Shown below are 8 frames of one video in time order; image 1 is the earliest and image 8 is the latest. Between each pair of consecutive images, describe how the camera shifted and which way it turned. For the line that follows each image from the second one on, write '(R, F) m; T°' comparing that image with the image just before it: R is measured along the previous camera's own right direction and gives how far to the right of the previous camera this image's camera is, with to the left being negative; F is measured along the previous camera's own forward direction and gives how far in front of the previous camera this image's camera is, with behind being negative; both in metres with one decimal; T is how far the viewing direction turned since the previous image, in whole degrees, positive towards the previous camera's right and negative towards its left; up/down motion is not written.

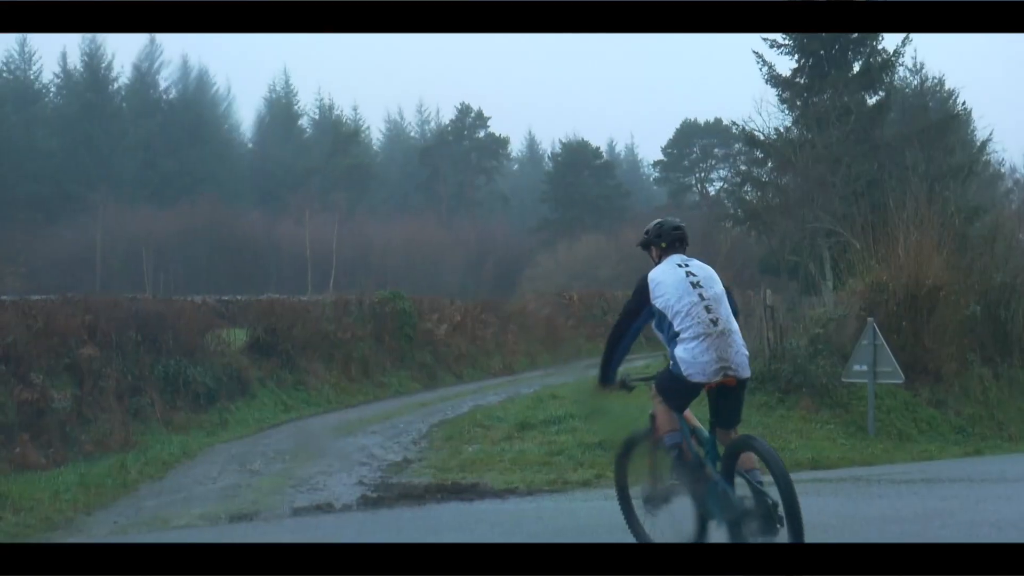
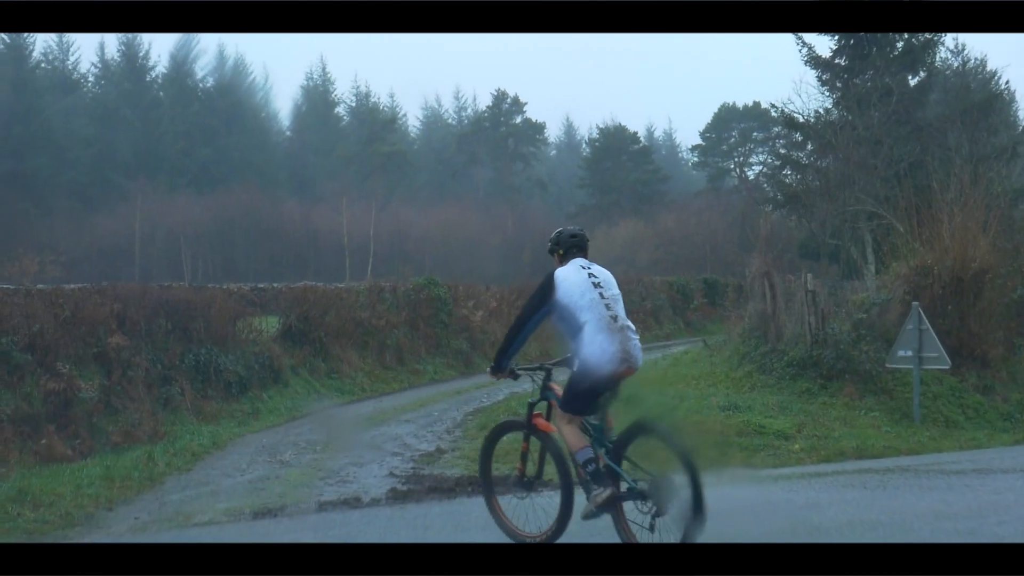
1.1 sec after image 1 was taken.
(-0.3, +0.5) m; 0°
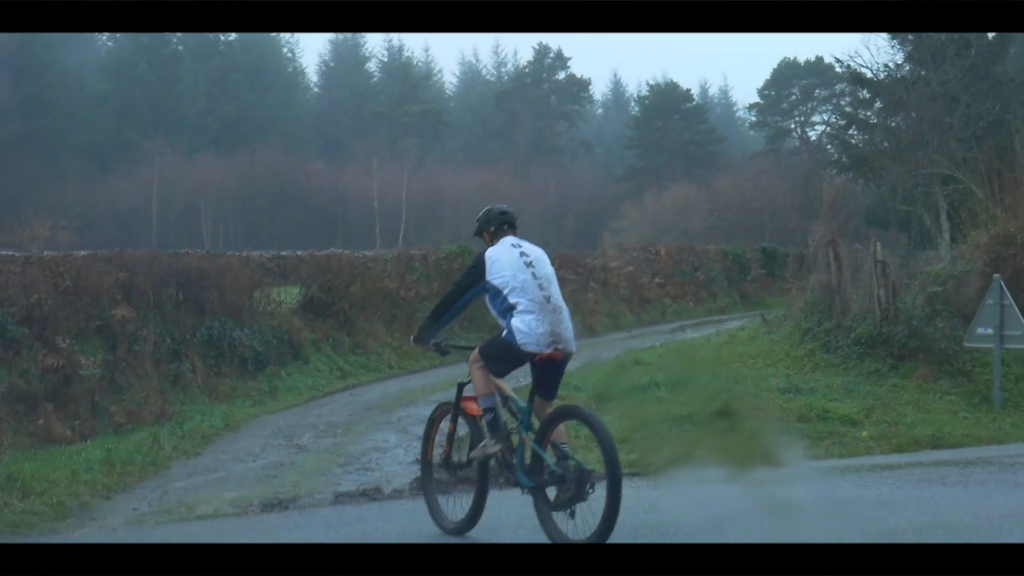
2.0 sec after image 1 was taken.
(0.0, +1.3) m; -1°
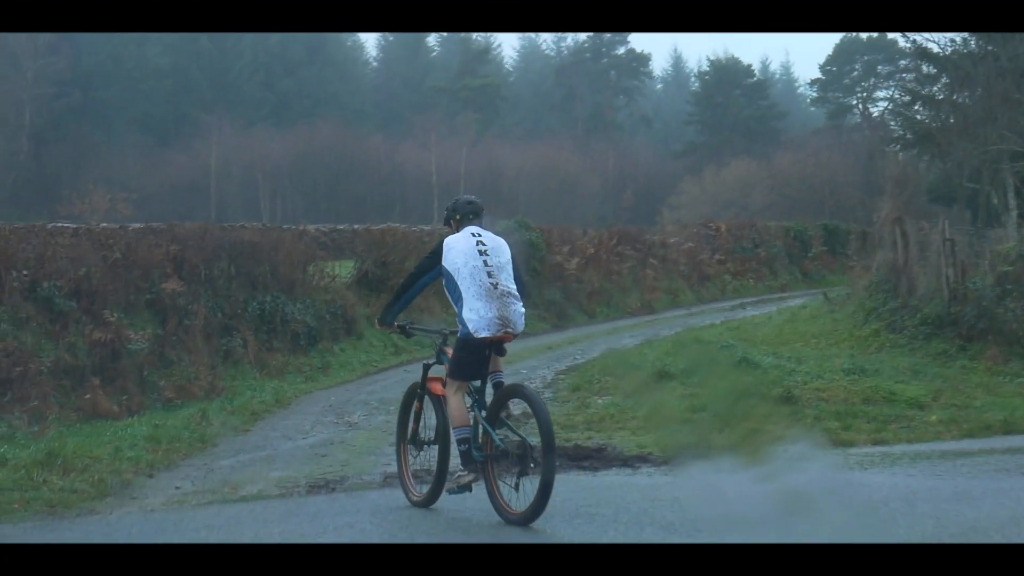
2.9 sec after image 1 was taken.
(+0.3, +0.1) m; -3°
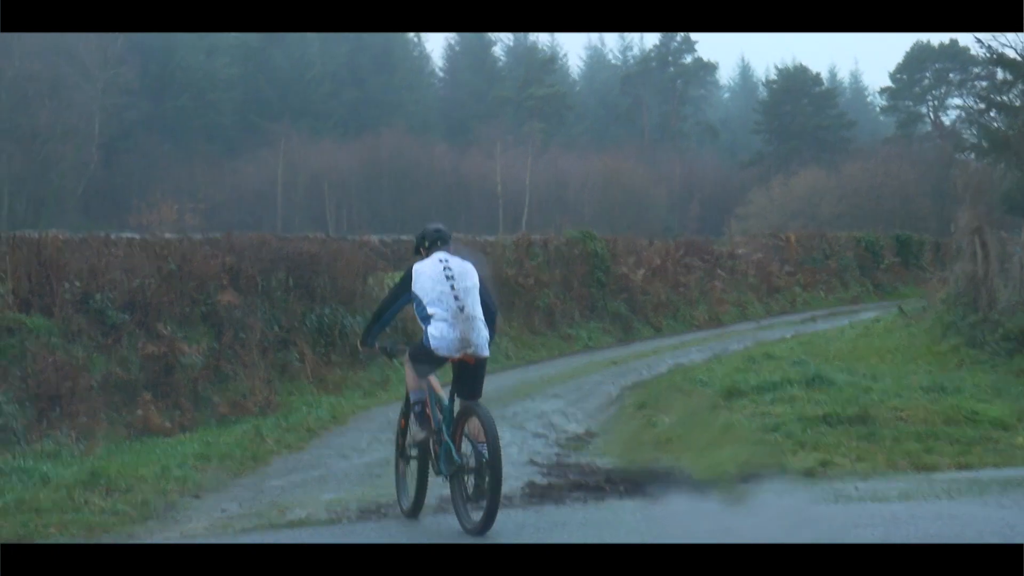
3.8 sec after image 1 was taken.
(0.0, +0.3) m; -2°
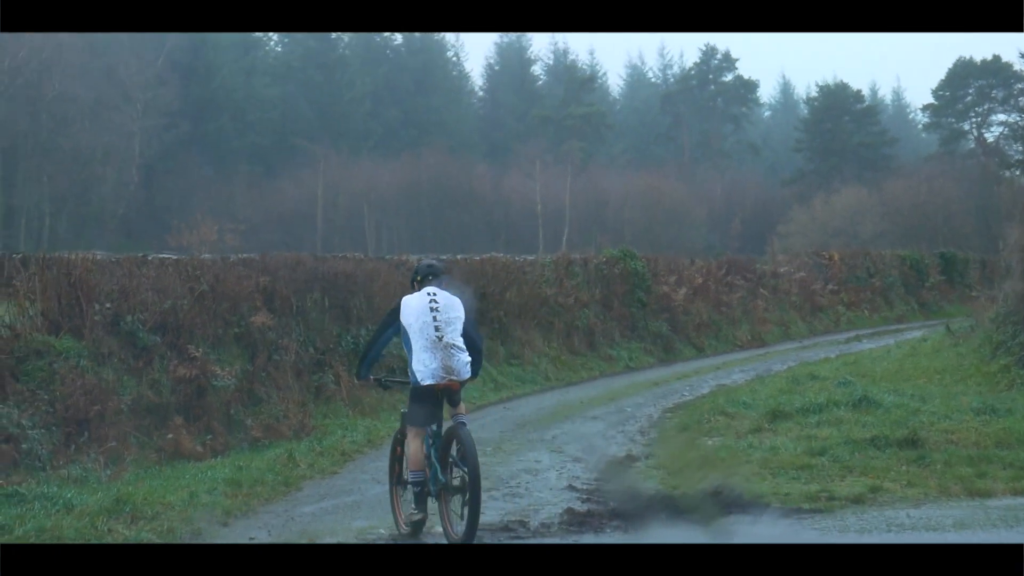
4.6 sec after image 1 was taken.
(0.0, +0.2) m; -2°
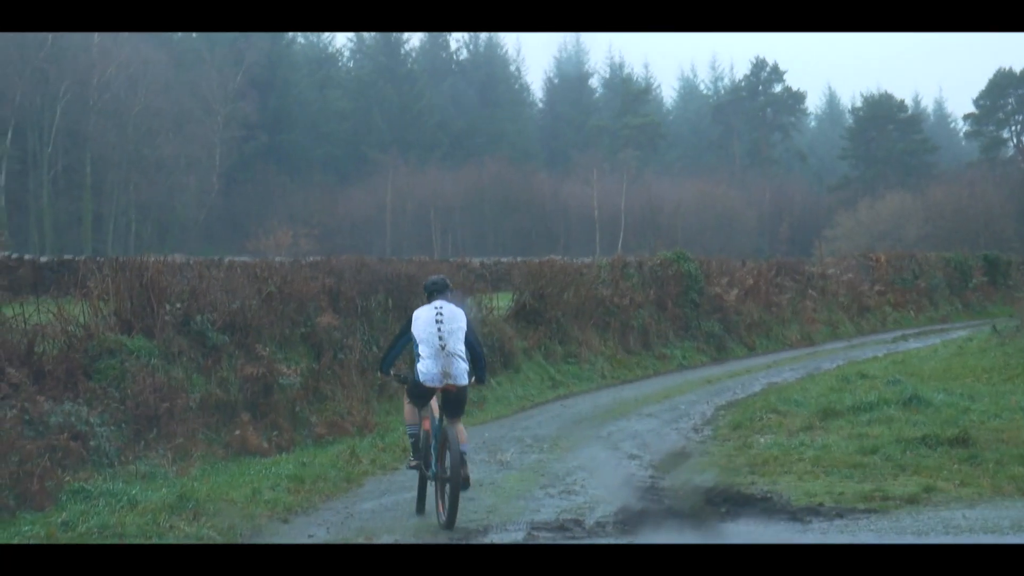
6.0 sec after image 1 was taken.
(-0.1, -0.6) m; -2°
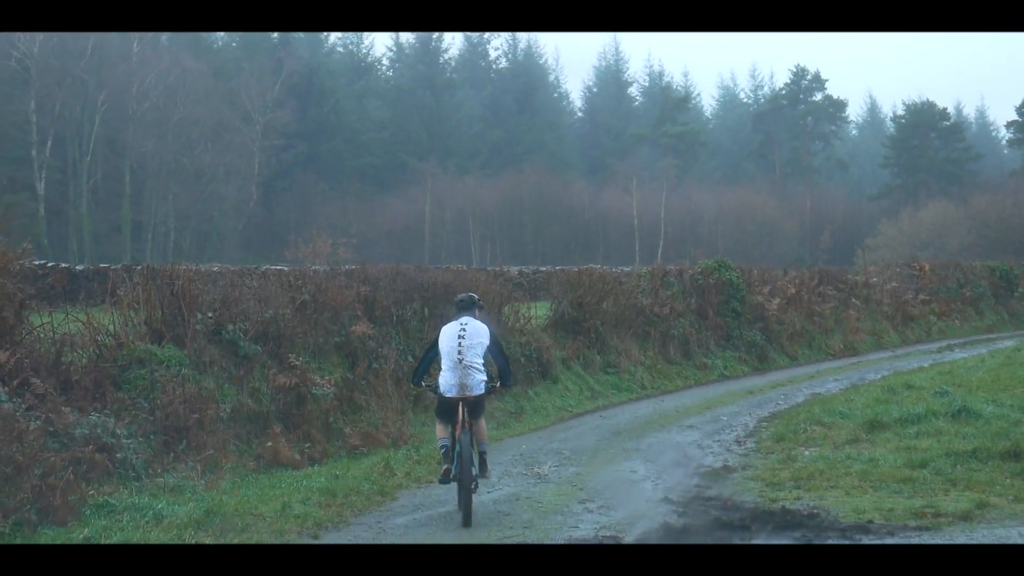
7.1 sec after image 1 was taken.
(0.0, +0.2) m; -1°
